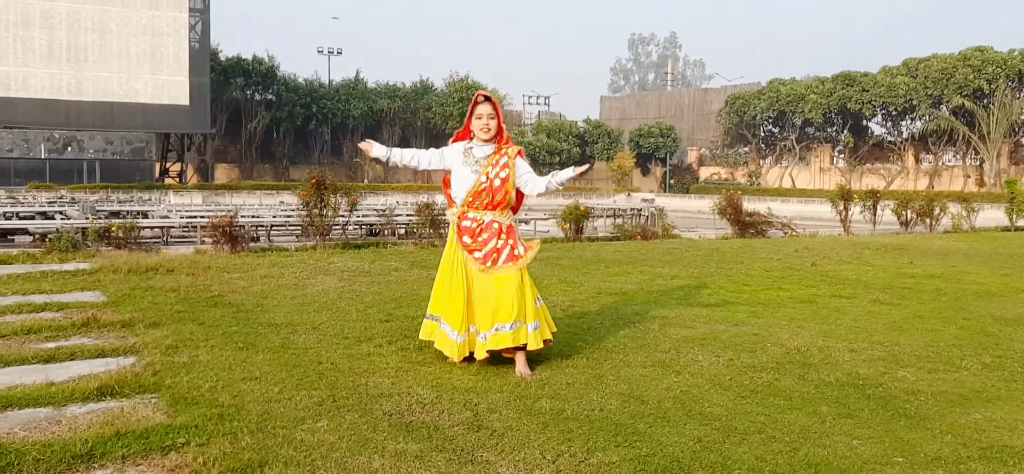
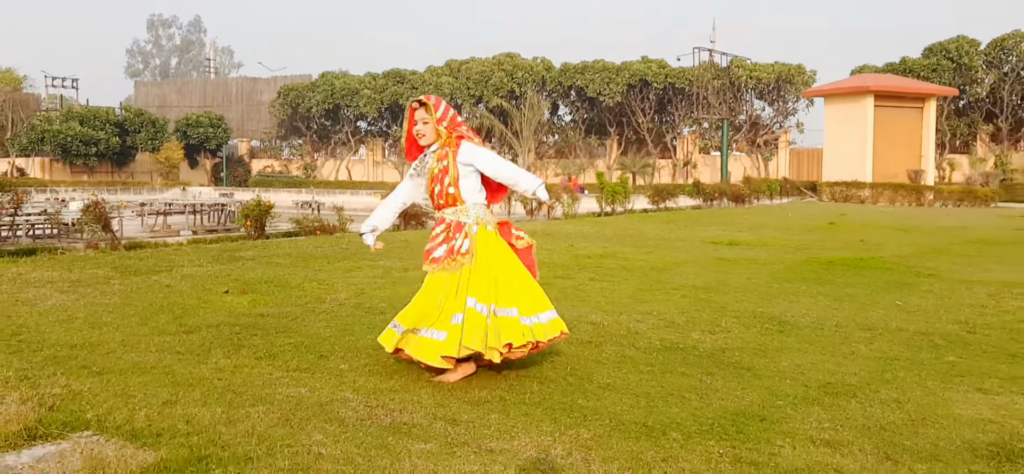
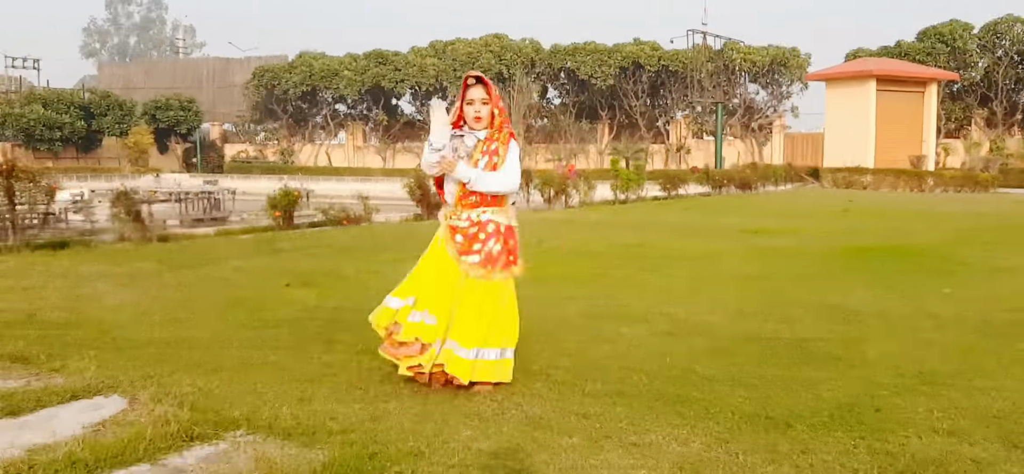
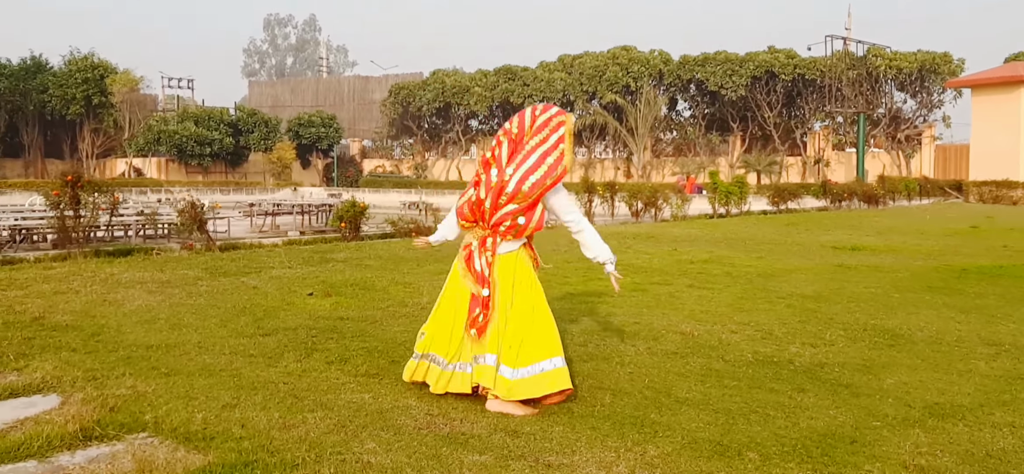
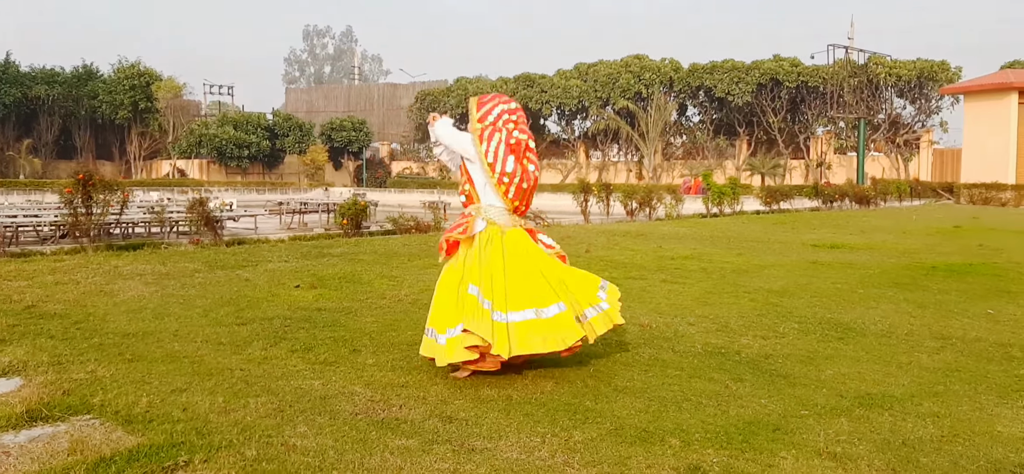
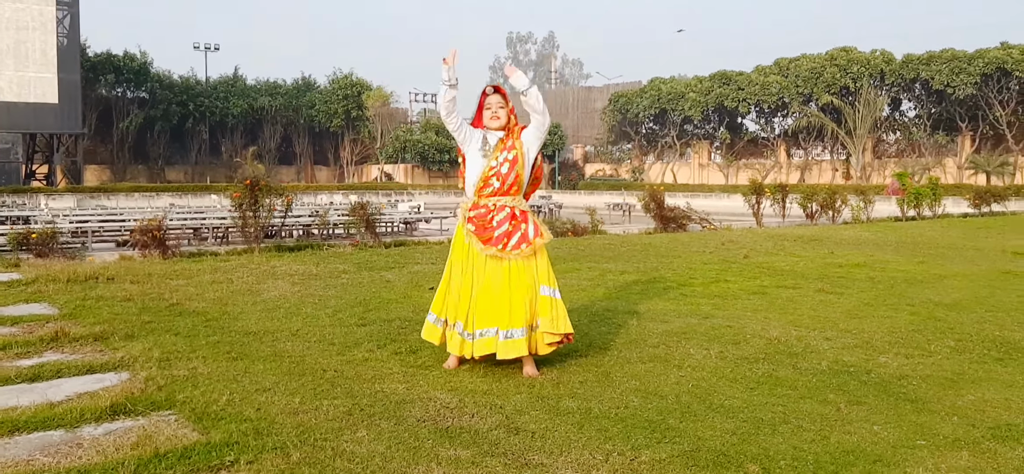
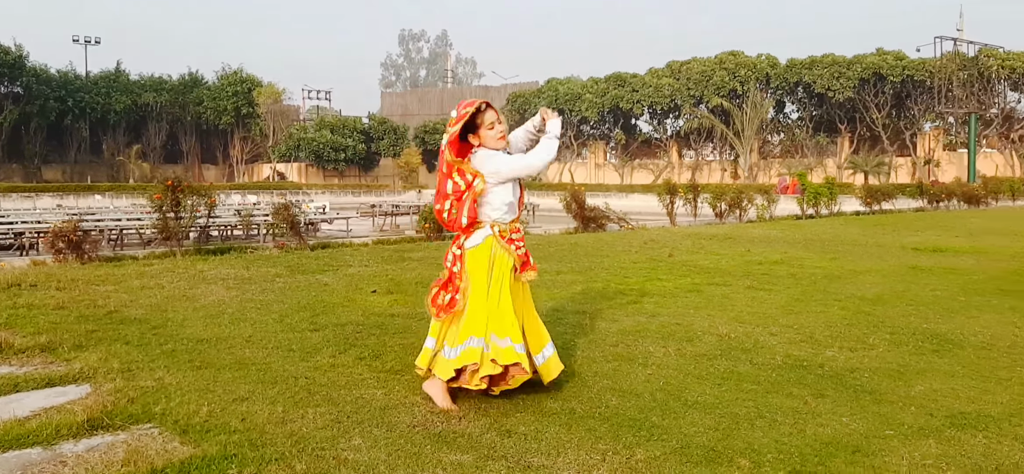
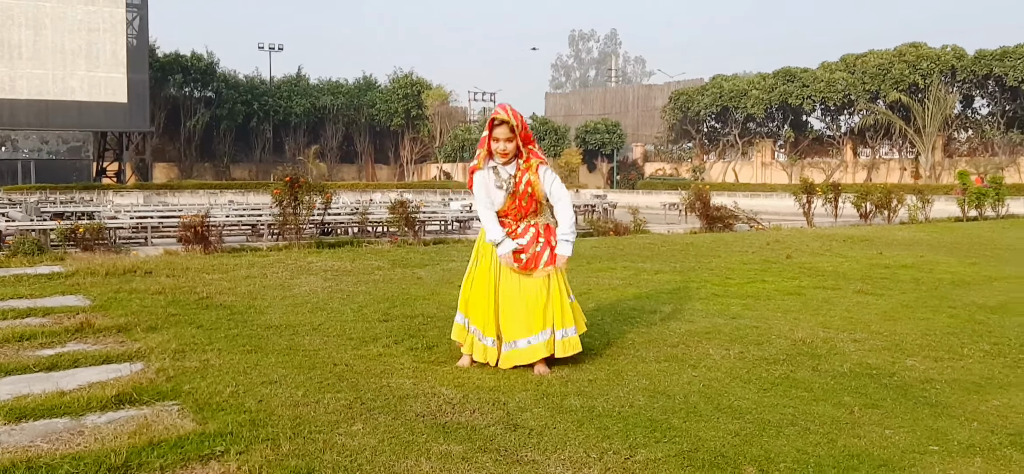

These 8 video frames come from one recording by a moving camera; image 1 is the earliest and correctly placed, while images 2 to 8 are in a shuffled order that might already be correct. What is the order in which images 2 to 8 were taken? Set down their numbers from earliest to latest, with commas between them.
8, 6, 7, 5, 4, 2, 3
